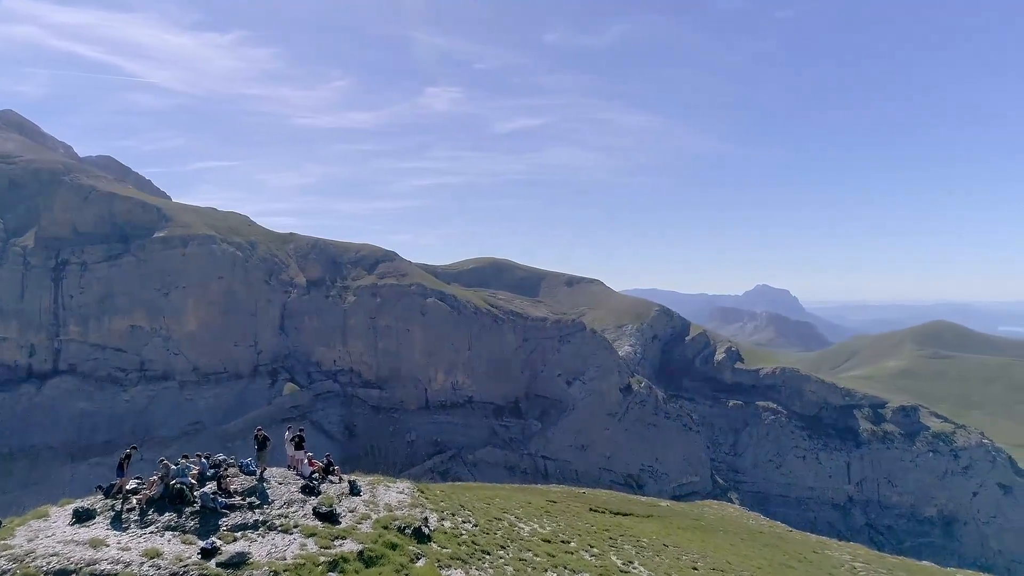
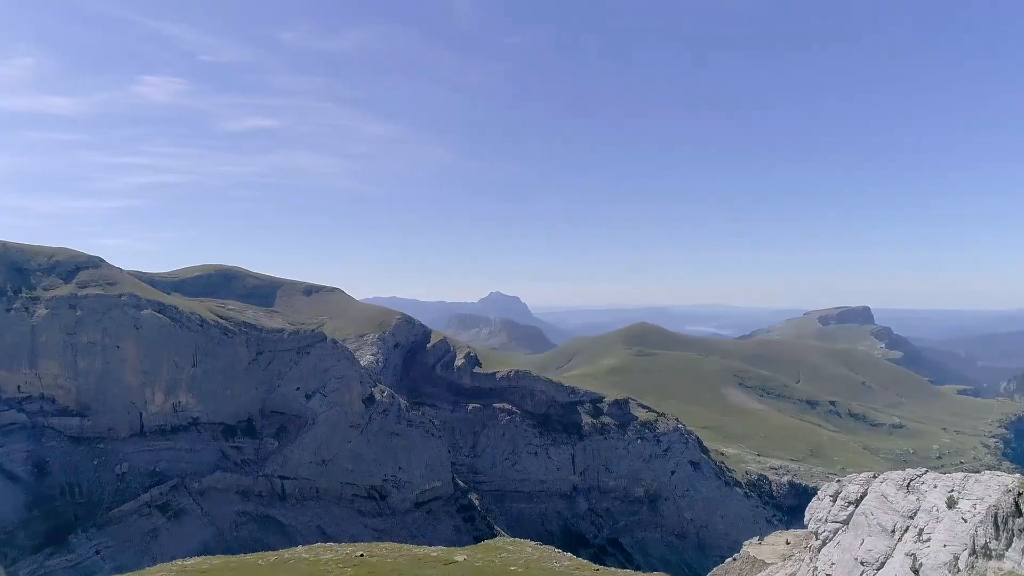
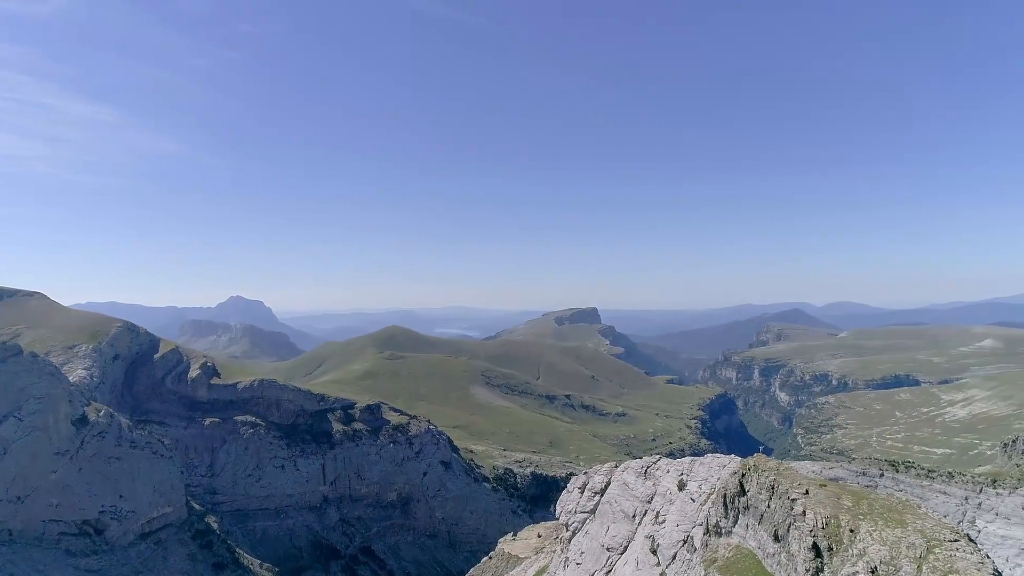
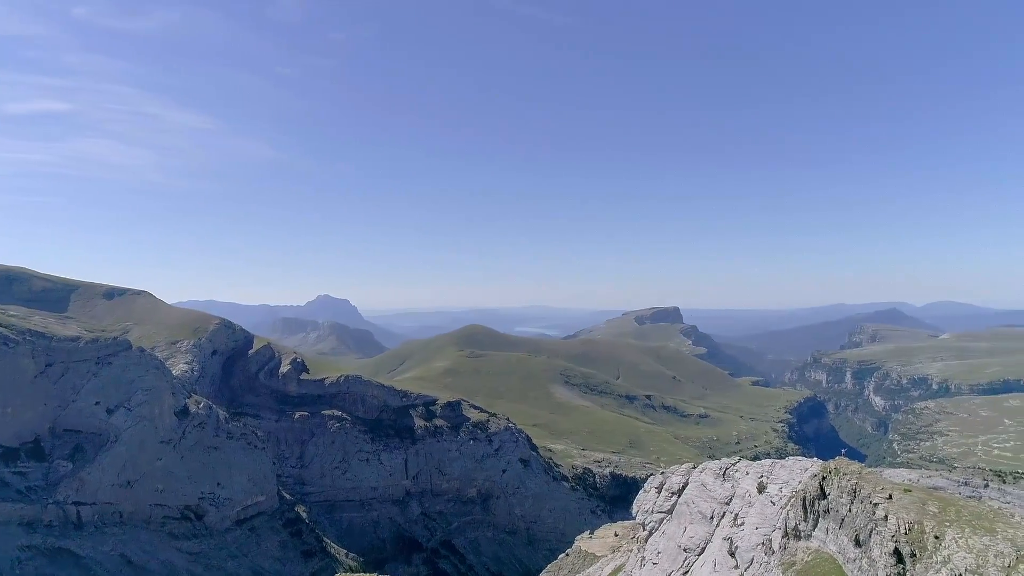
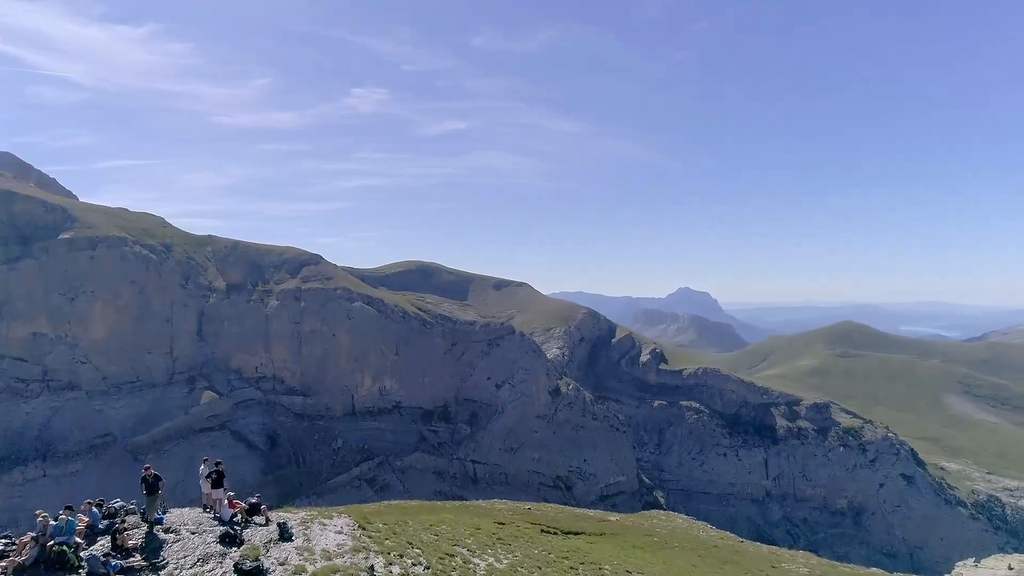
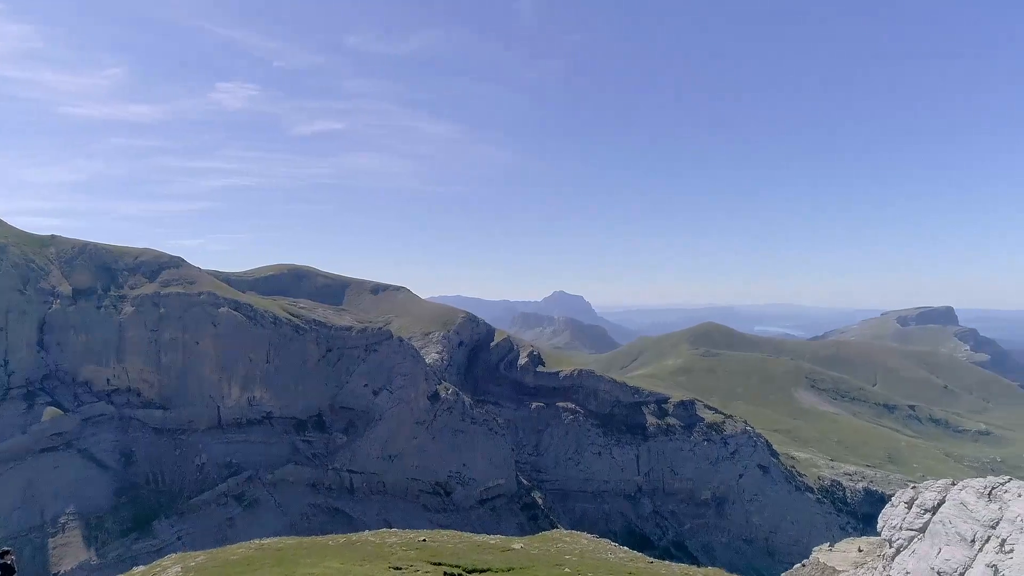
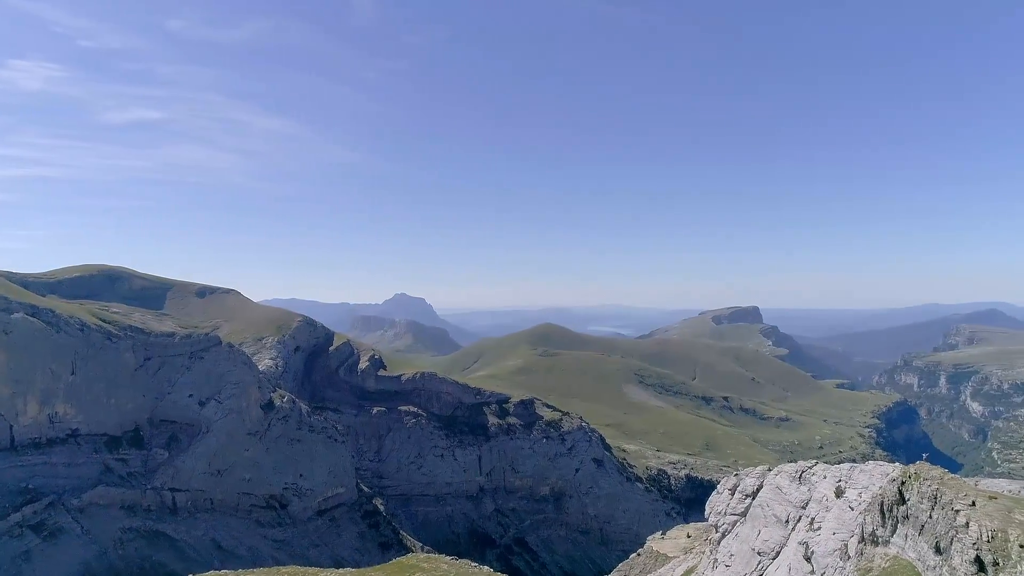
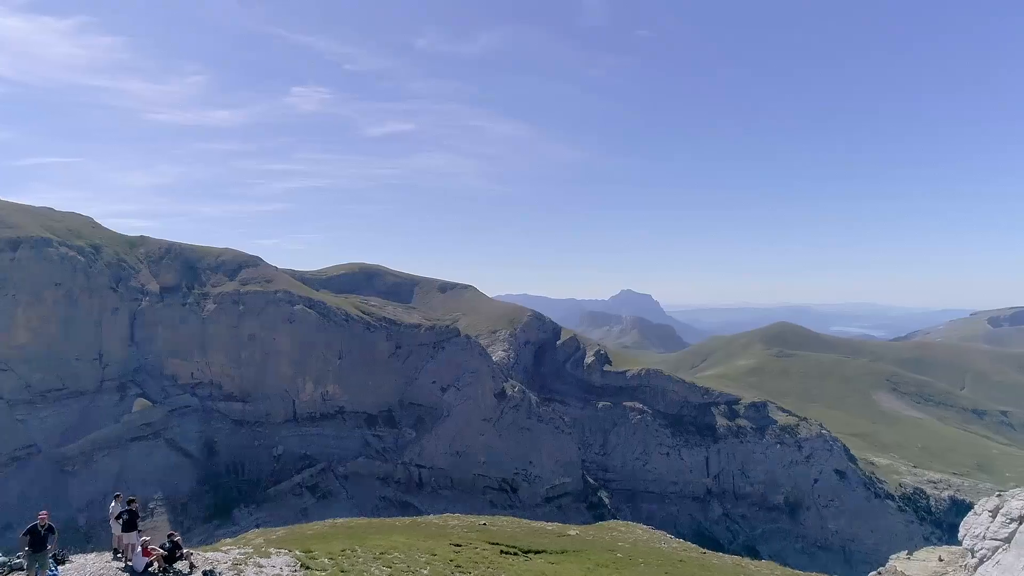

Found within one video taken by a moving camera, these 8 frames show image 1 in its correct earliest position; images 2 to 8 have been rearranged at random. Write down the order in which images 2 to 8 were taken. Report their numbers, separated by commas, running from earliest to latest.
5, 8, 6, 2, 7, 4, 3
